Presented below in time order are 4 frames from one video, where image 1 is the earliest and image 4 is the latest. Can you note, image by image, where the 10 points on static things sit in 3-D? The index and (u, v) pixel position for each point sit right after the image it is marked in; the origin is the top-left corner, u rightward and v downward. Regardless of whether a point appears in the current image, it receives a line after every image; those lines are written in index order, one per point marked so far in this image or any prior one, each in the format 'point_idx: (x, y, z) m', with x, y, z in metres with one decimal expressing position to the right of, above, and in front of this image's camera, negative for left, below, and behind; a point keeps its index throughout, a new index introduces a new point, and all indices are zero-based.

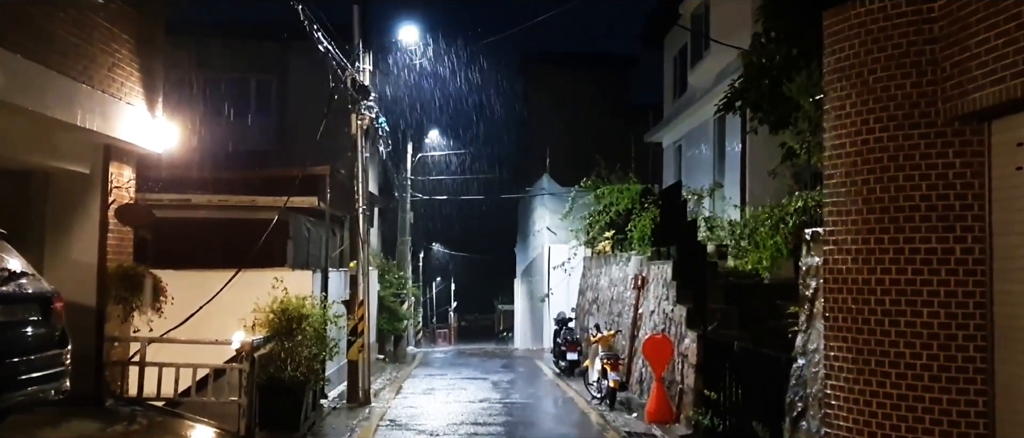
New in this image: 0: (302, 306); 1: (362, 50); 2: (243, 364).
0: (-2.6, -1.1, +10.2) m
1: (-2.4, +2.7, +13.4) m
2: (-2.8, -1.5, +8.8) m
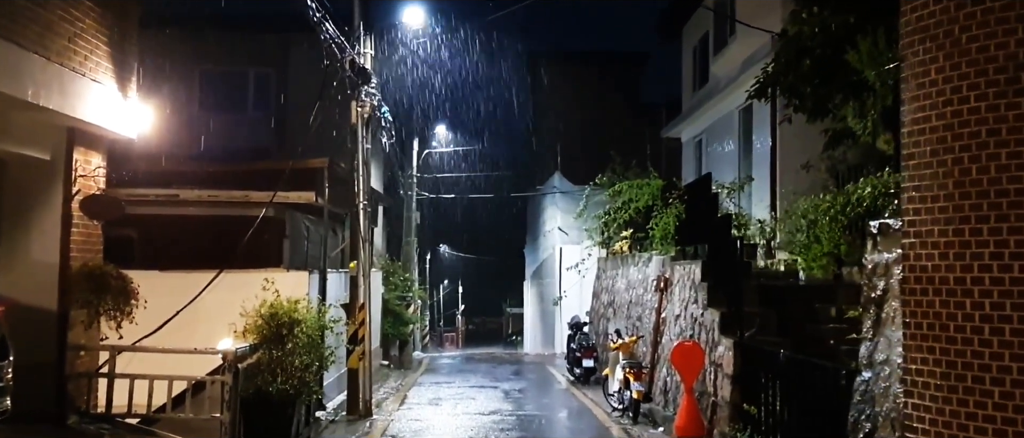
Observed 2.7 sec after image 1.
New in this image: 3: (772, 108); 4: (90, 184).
0: (-2.4, -1.0, +9.2) m
1: (-2.2, +2.8, +12.4) m
2: (-2.7, -1.5, +7.8) m
3: (+4.2, +1.8, +13.6) m
4: (-3.9, +0.3, +7.8) m
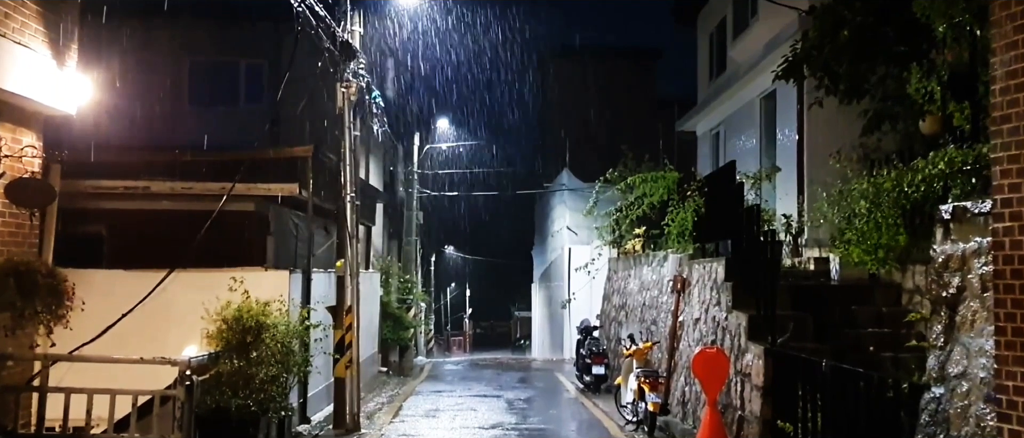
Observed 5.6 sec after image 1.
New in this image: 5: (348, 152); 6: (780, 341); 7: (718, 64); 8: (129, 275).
0: (-2.4, -0.9, +8.1) m
1: (-2.2, +2.8, +11.3) m
2: (-2.7, -1.4, +6.7) m
3: (+4.3, +1.9, +12.4) m
4: (-4.0, +0.4, +6.7) m
5: (-2.2, +0.9, +10.9) m
6: (+2.8, -1.3, +8.6) m
7: (+4.4, +3.3, +17.7) m
8: (-4.5, -0.7, +10.1) m
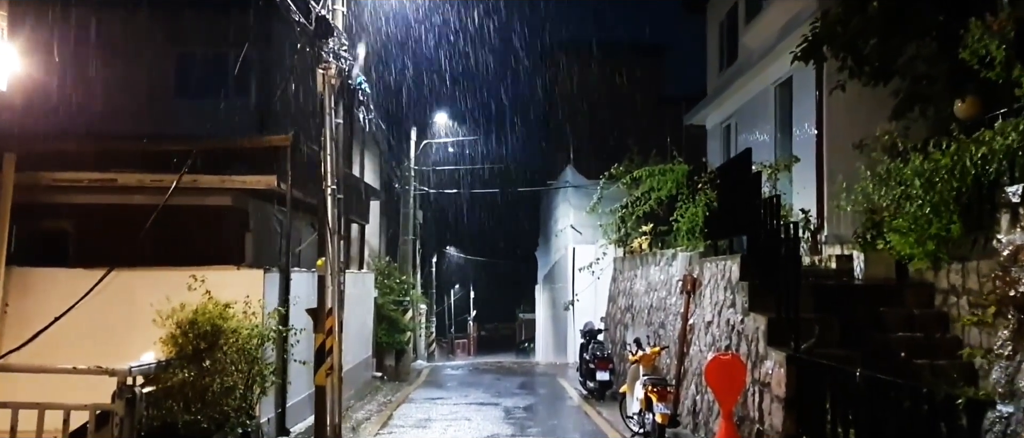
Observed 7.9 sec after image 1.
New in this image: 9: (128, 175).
0: (-2.5, -0.8, +7.2) m
1: (-2.2, +2.9, +10.5) m
2: (-2.8, -1.3, +5.8) m
3: (+4.2, +2.0, +11.5) m
4: (-4.0, +0.5, +5.9) m
5: (-2.2, +1.0, +10.1) m
6: (+2.7, -1.2, +7.7) m
7: (+4.4, +3.3, +16.8) m
8: (-4.6, -0.6, +9.2) m
9: (-4.6, +0.5, +9.9) m
